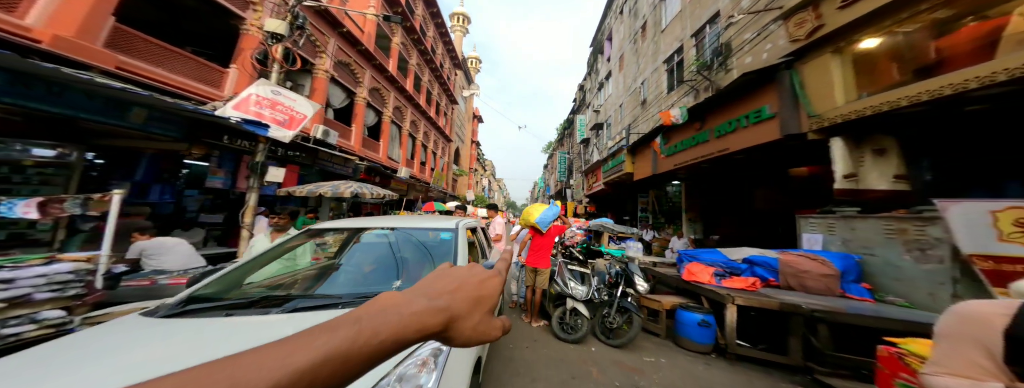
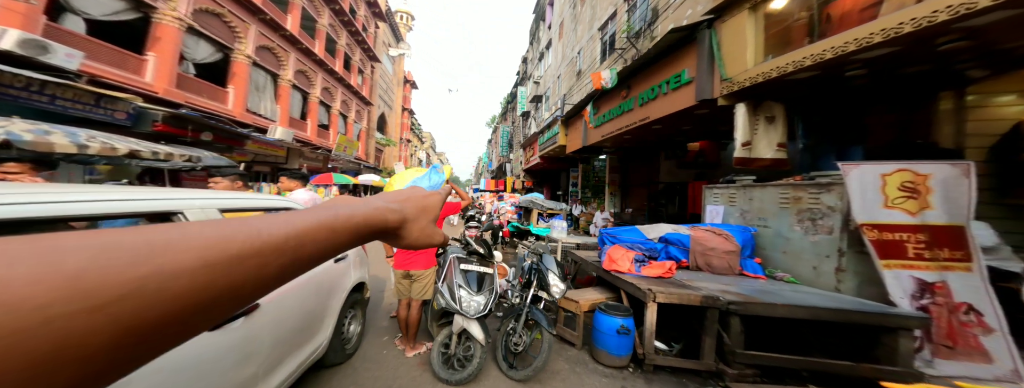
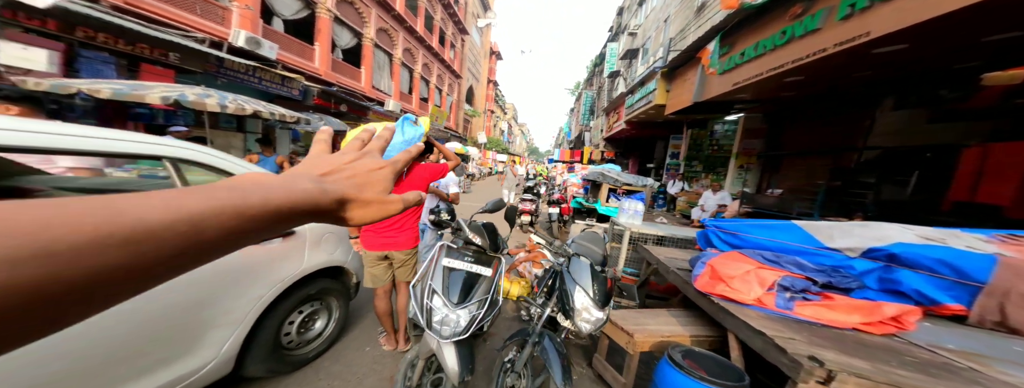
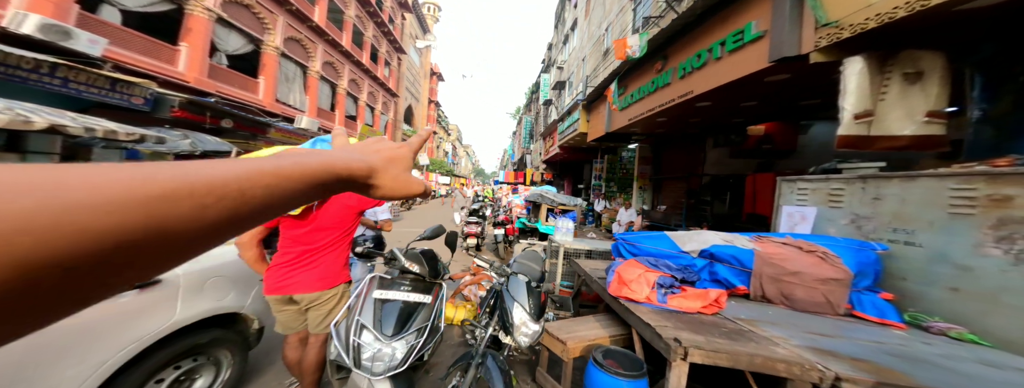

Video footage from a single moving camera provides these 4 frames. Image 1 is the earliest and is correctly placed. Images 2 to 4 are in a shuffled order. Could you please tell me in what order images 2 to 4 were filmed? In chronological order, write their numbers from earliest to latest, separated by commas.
2, 4, 3
